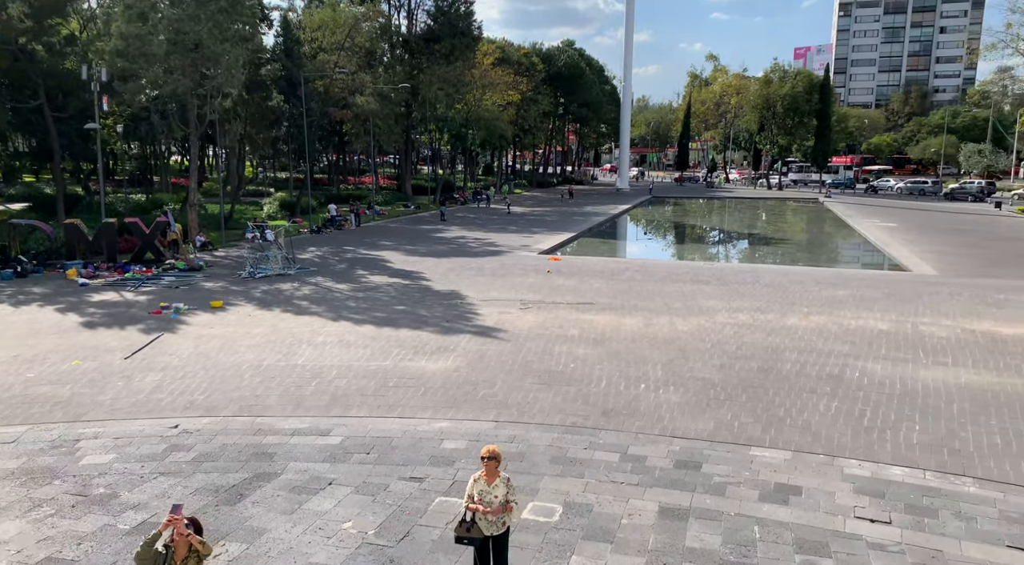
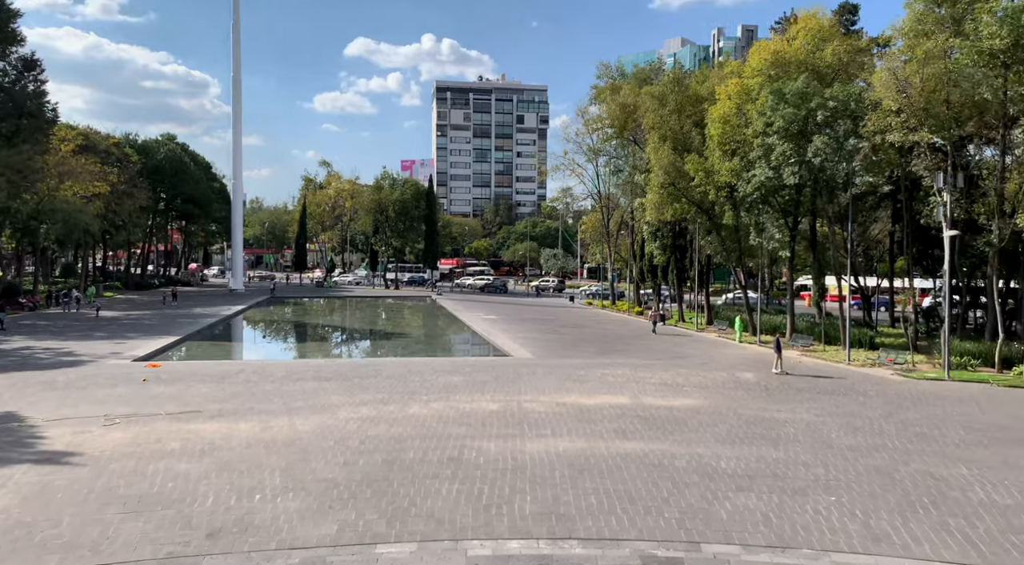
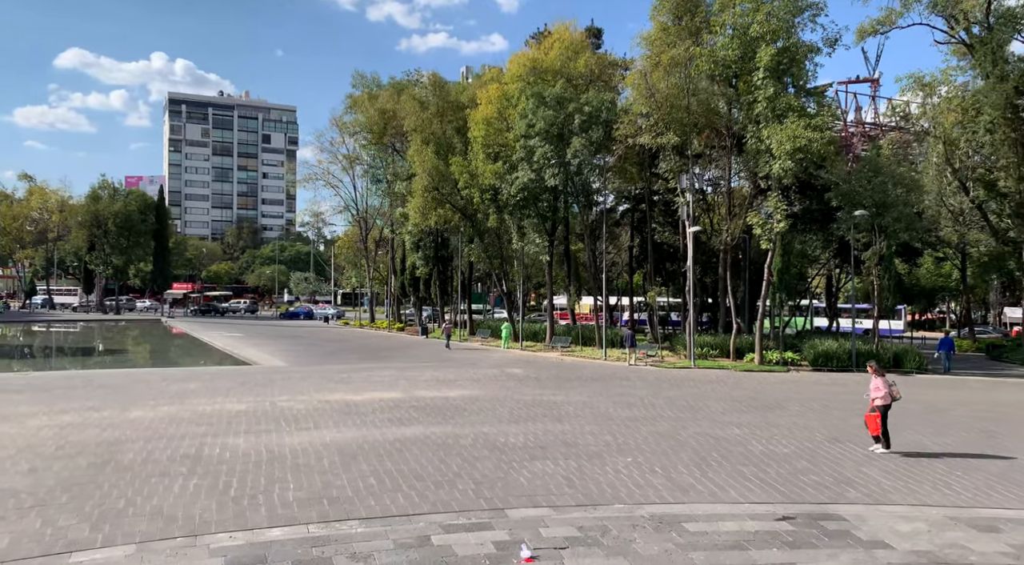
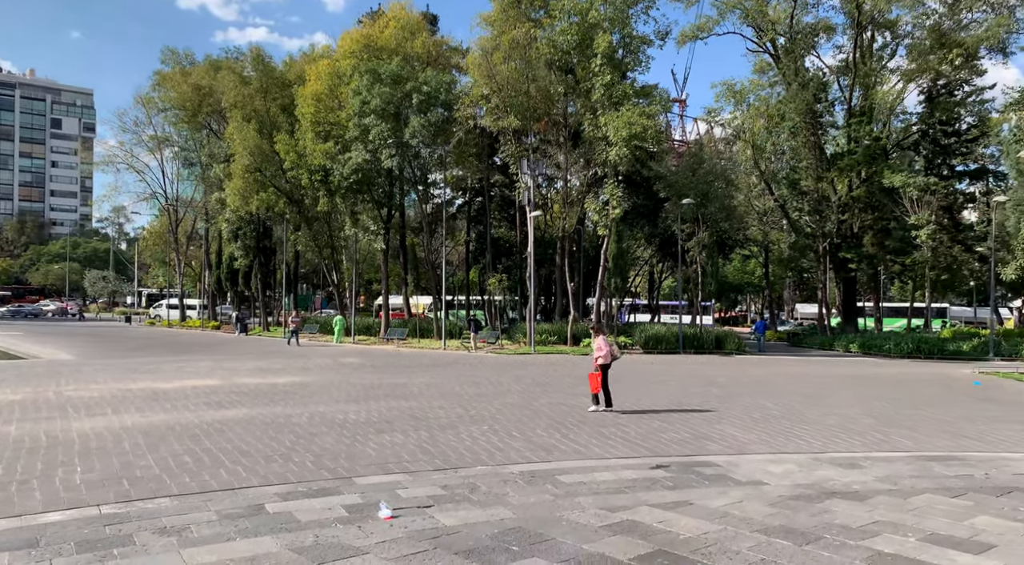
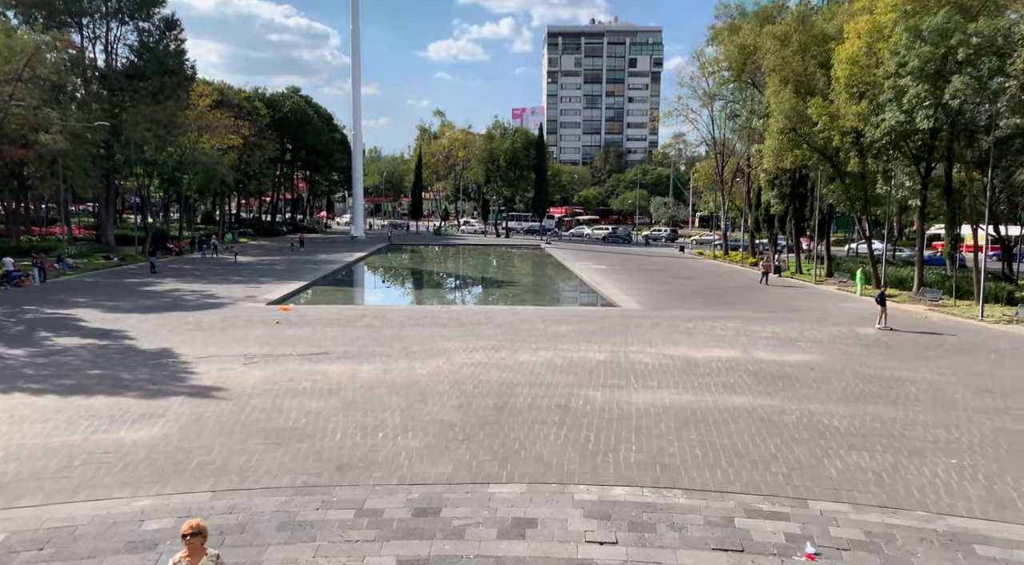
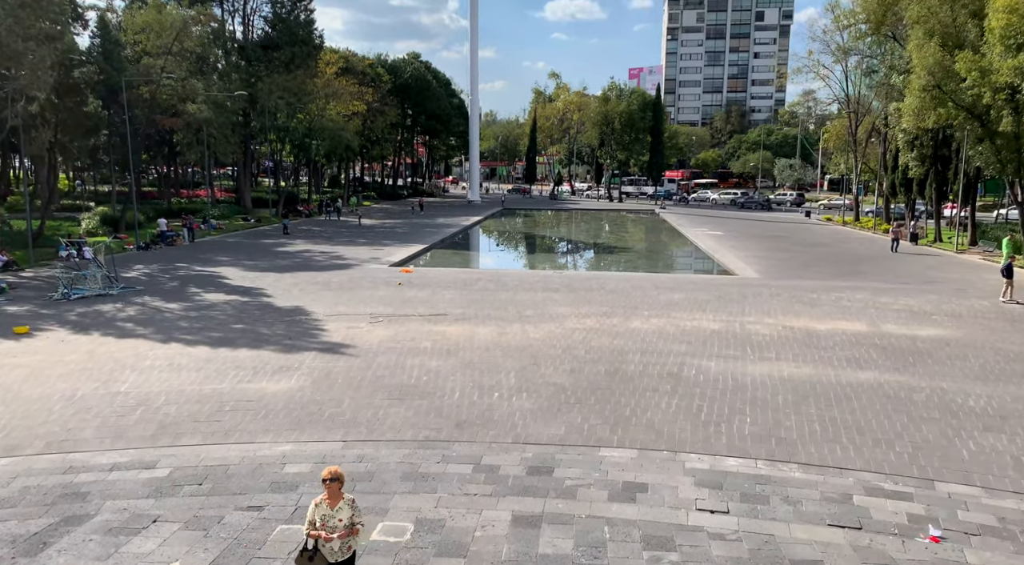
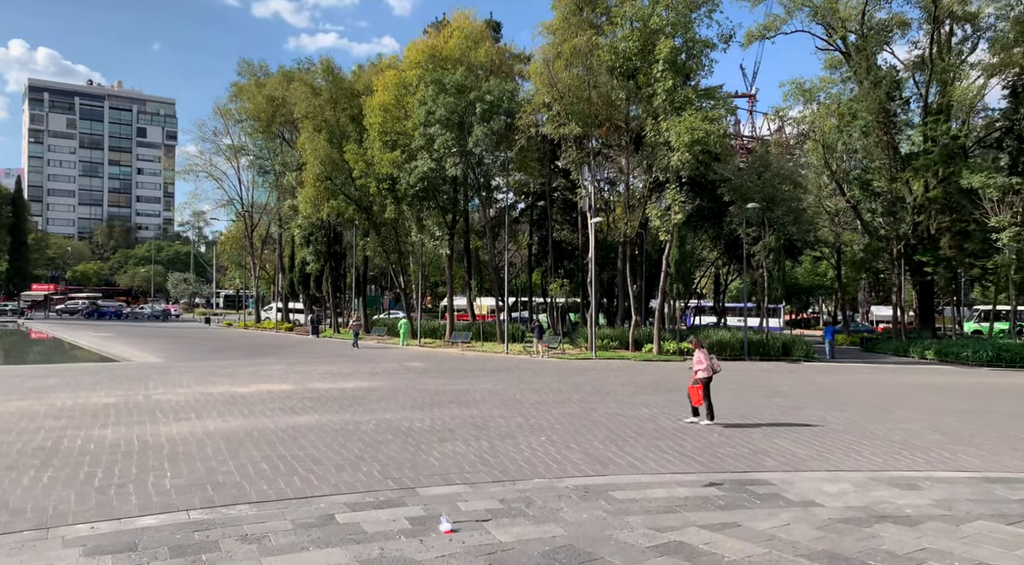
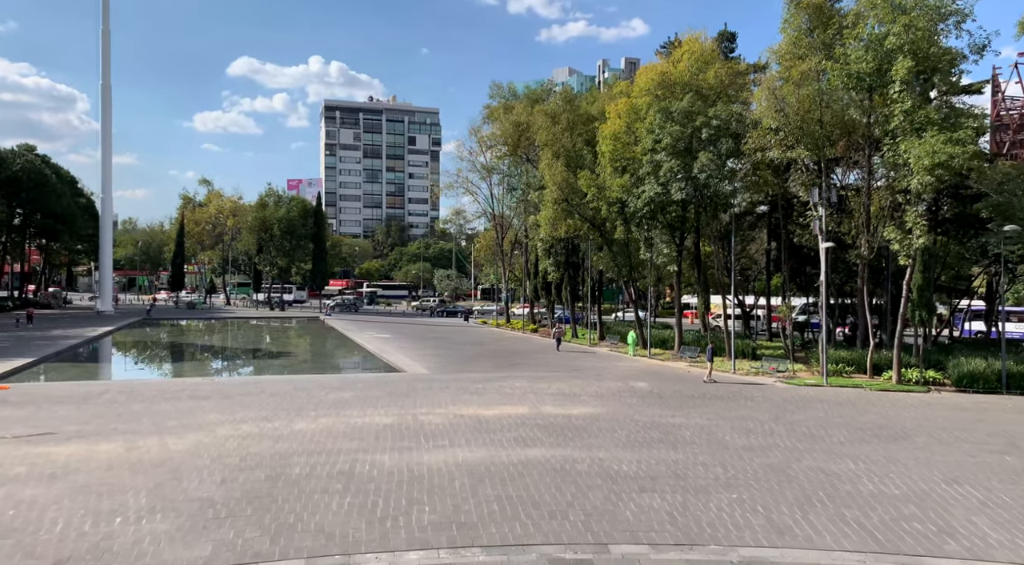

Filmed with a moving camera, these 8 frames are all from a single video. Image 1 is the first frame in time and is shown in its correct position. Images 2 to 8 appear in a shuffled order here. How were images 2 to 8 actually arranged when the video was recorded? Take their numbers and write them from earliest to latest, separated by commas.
6, 5, 2, 8, 3, 7, 4
